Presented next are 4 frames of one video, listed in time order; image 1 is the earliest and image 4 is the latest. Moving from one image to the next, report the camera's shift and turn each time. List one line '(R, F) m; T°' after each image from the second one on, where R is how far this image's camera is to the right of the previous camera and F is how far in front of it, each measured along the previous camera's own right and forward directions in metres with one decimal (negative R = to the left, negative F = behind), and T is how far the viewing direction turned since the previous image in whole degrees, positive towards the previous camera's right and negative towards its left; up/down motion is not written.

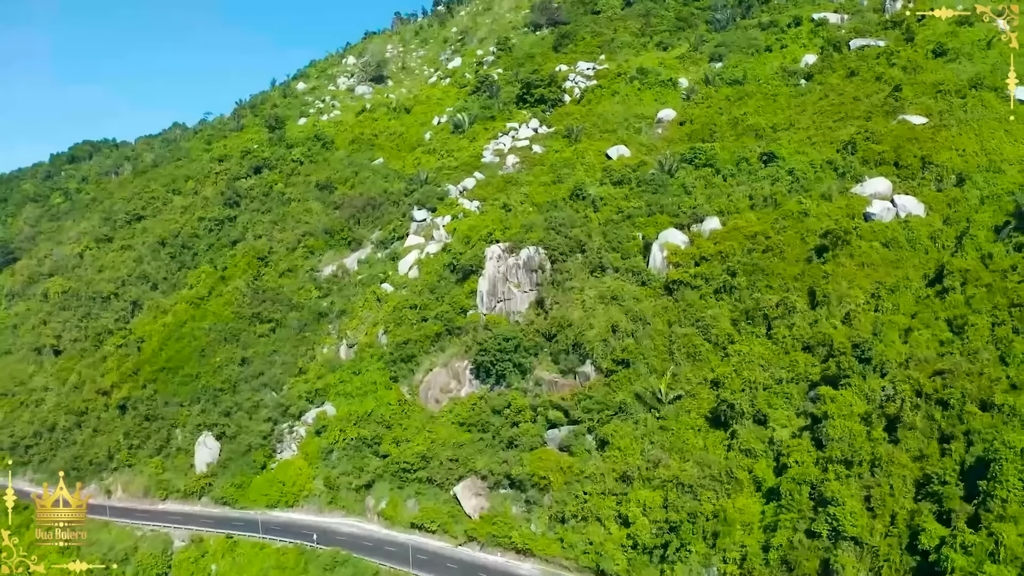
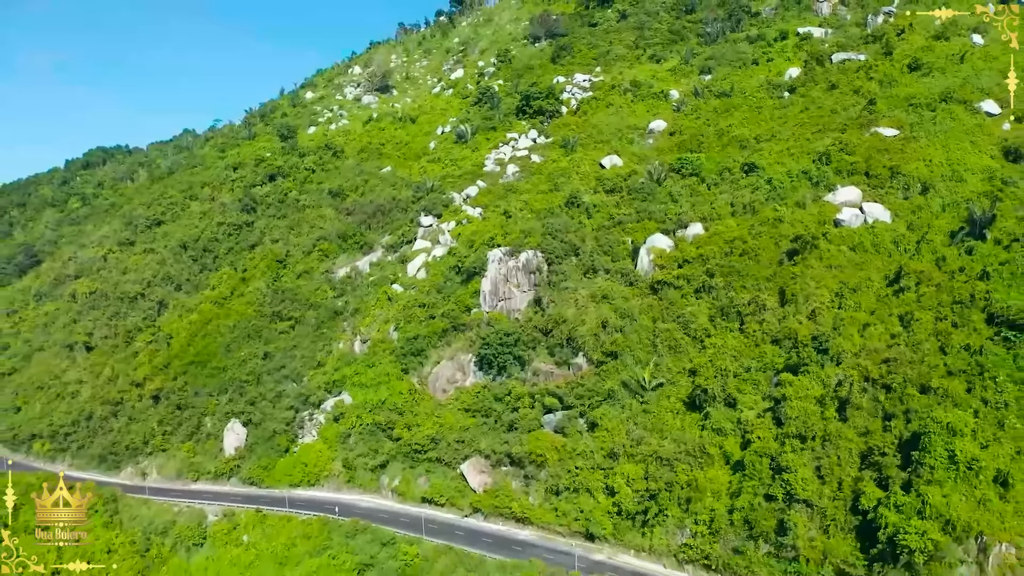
(0.0, -4.1) m; 0°
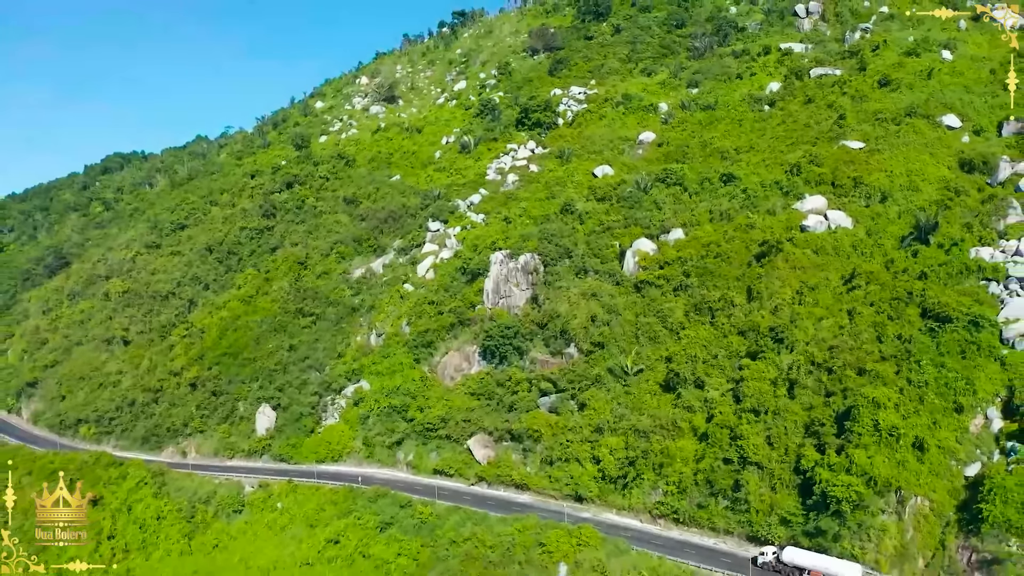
(0.0, -5.6) m; 0°
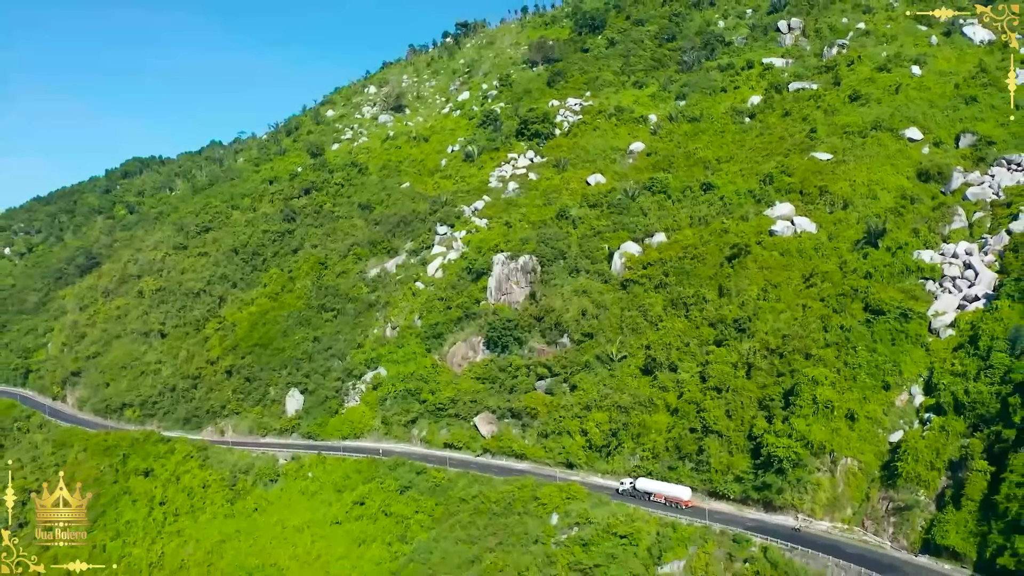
(0.0, -6.6) m; 0°
